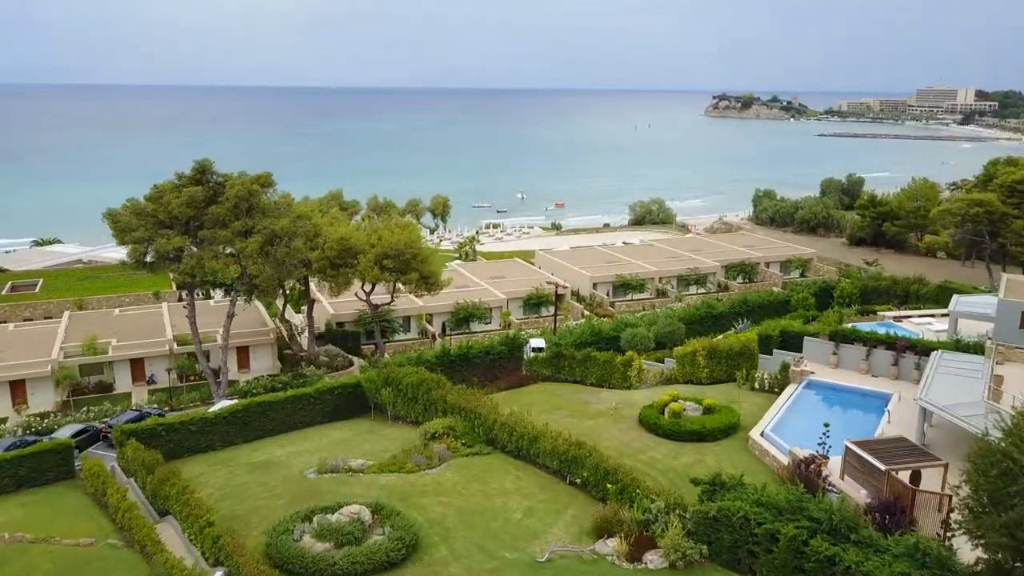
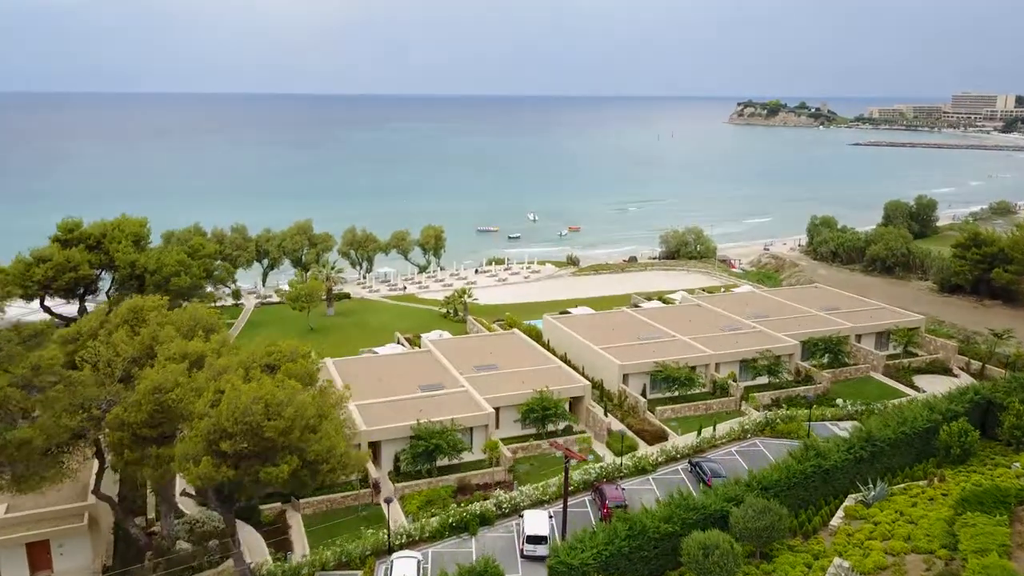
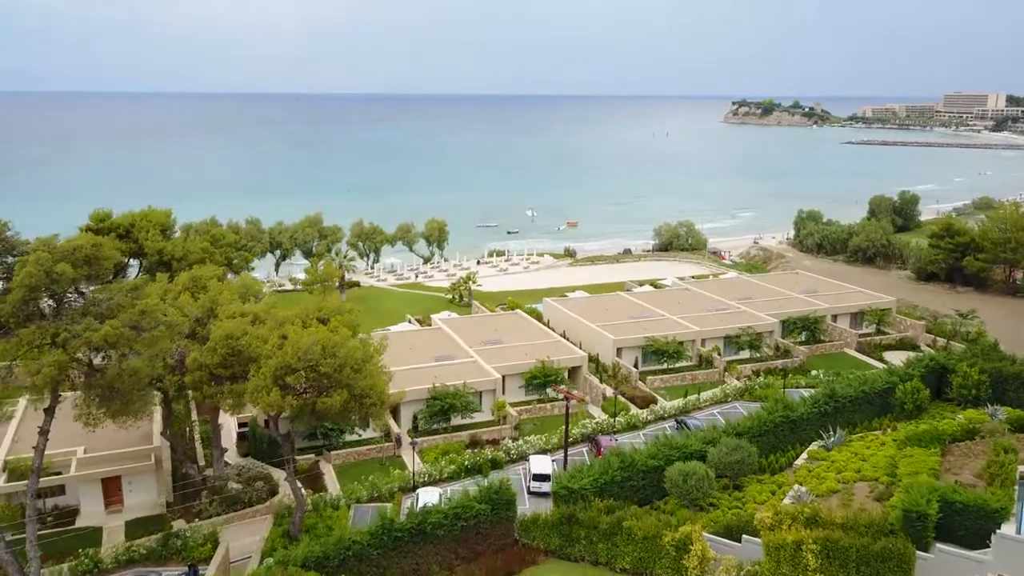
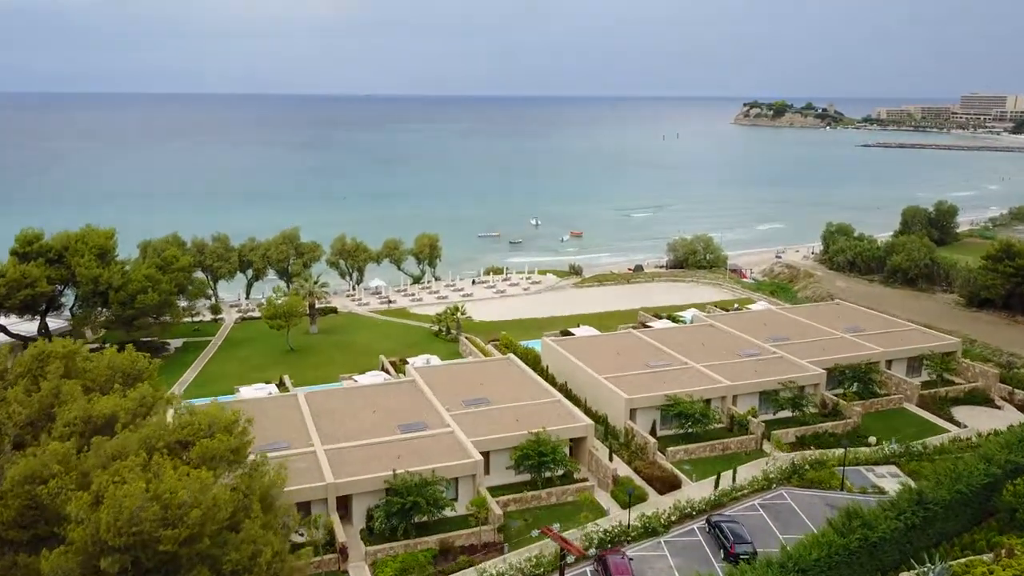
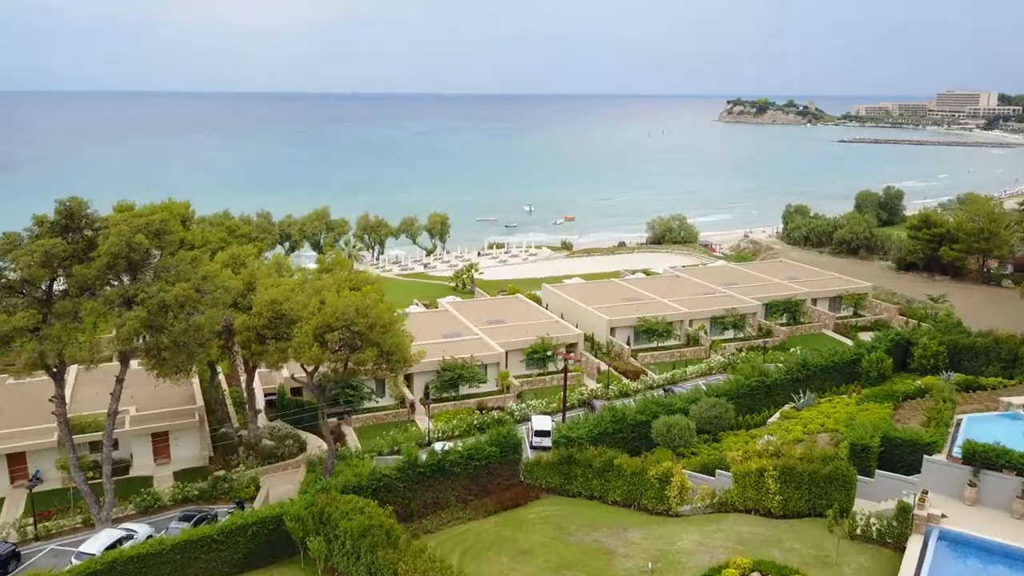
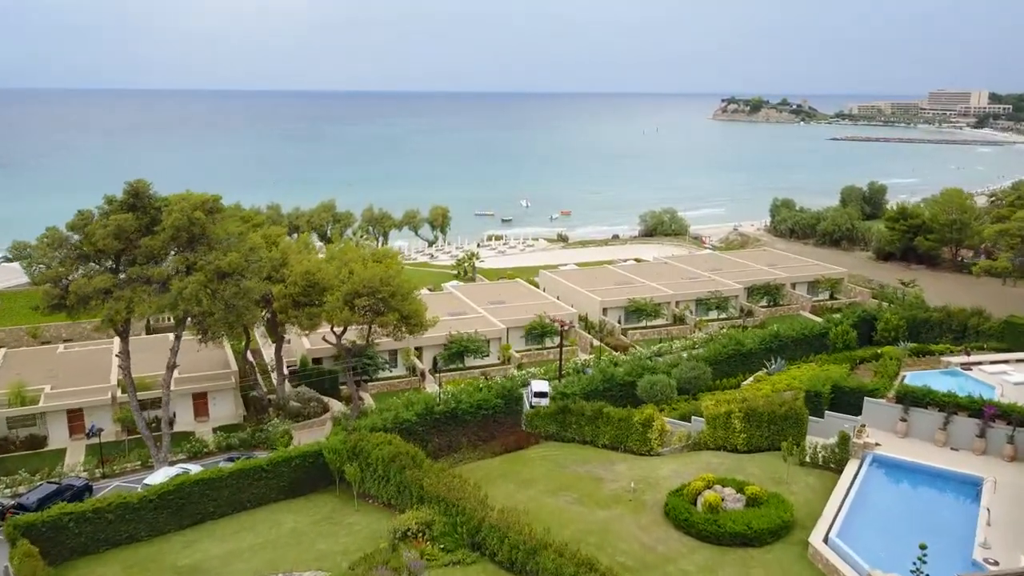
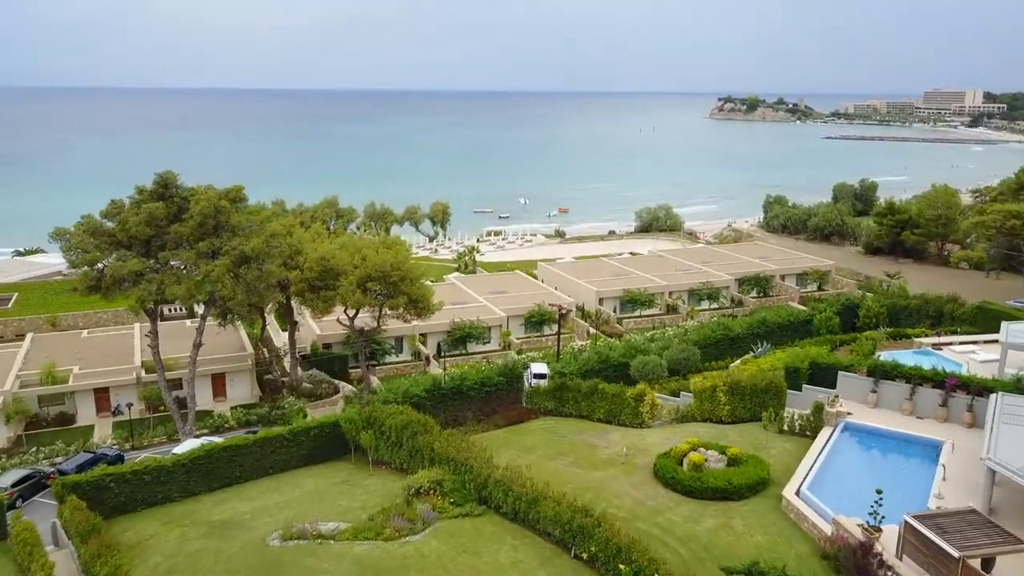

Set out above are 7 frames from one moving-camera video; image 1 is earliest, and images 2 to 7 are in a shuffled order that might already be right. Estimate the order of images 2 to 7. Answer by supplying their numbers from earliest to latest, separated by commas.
7, 6, 5, 3, 2, 4
